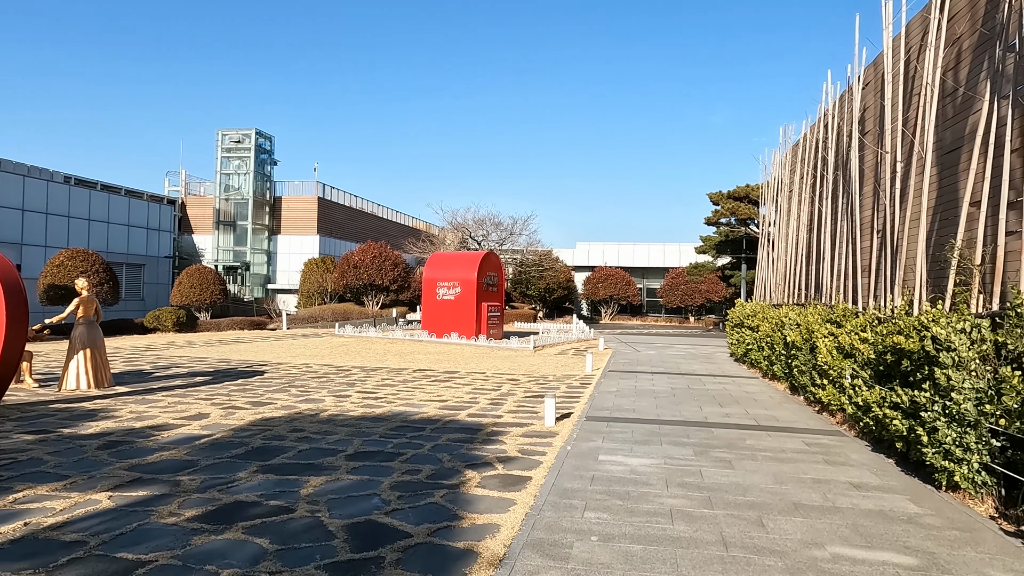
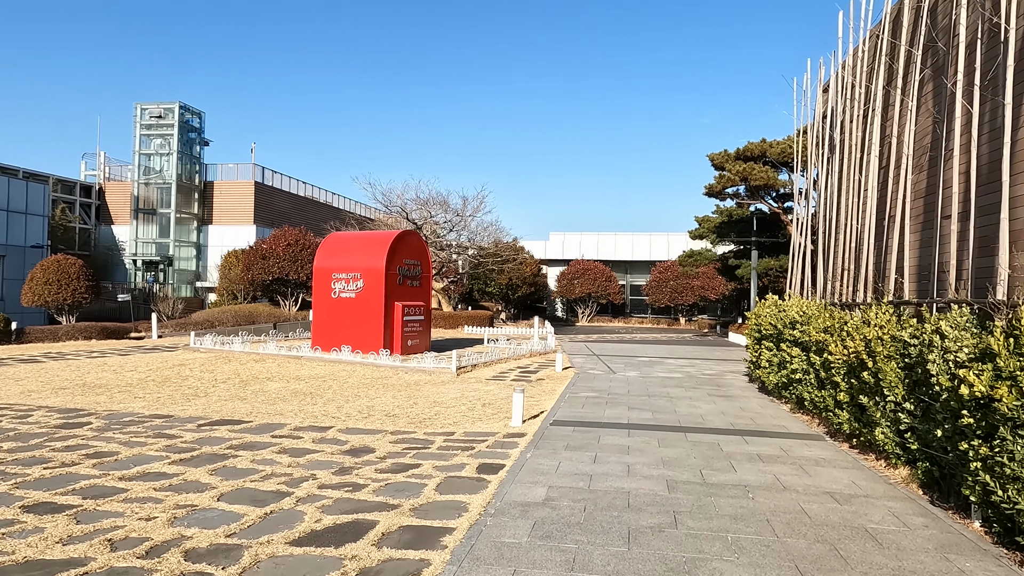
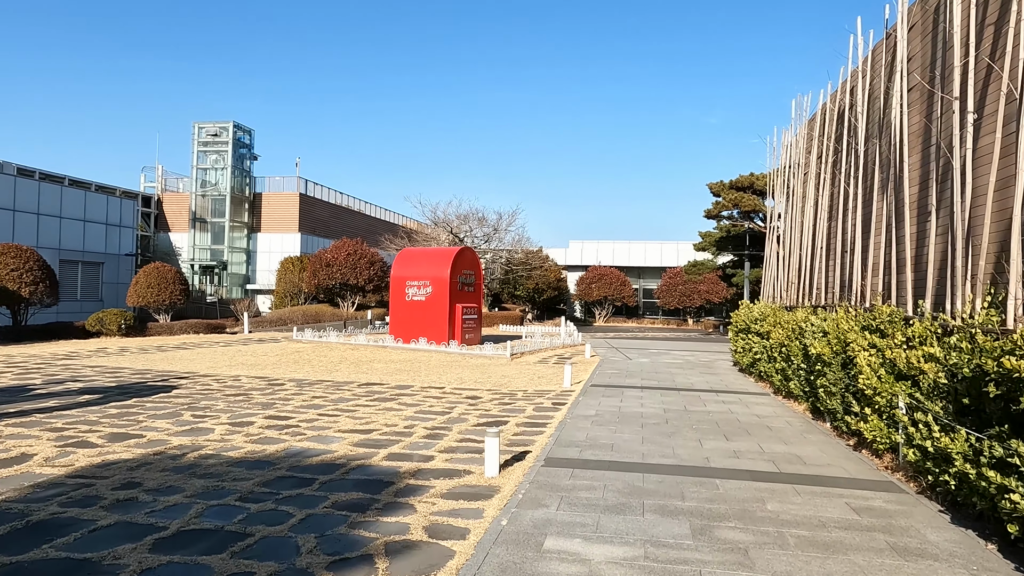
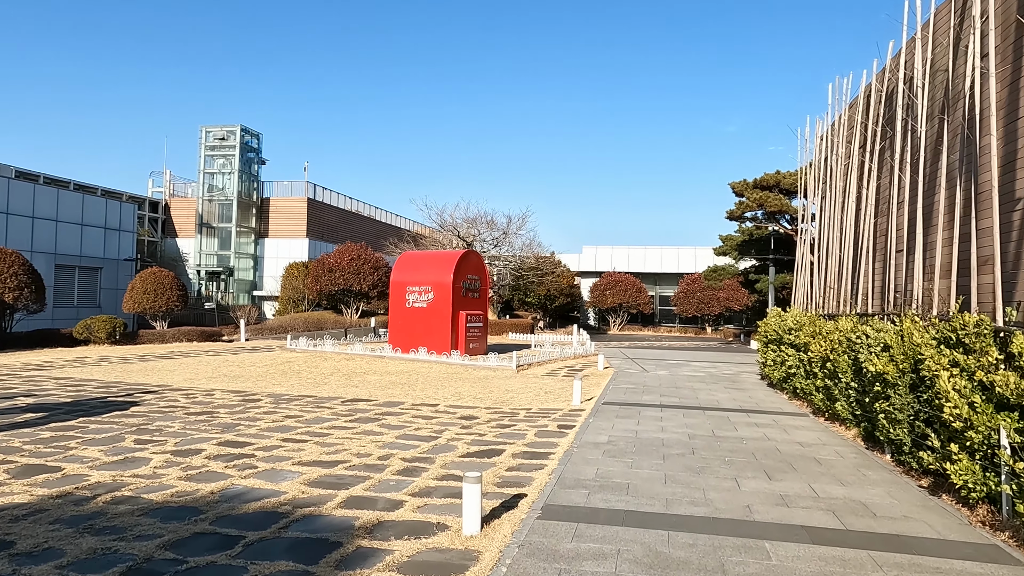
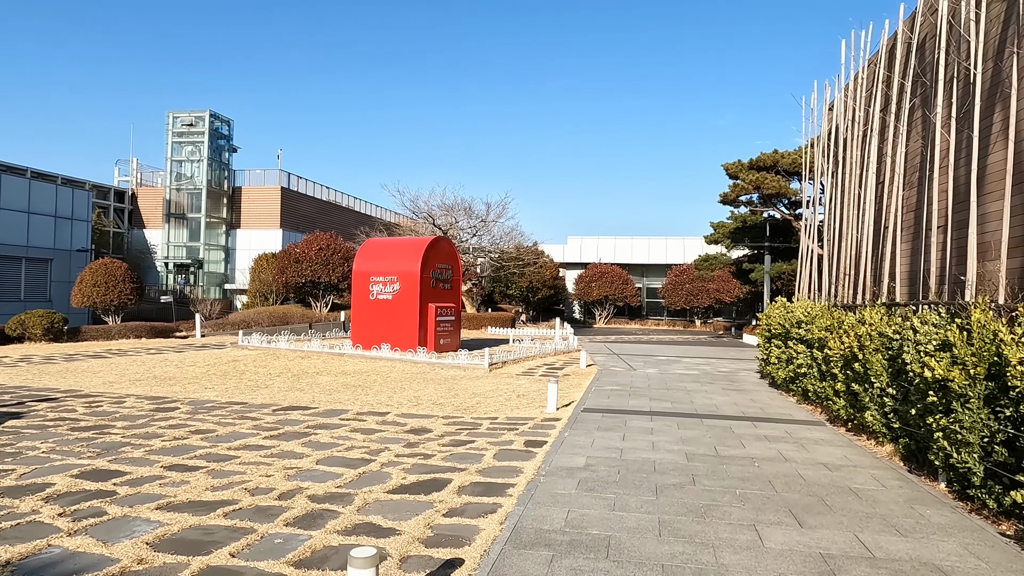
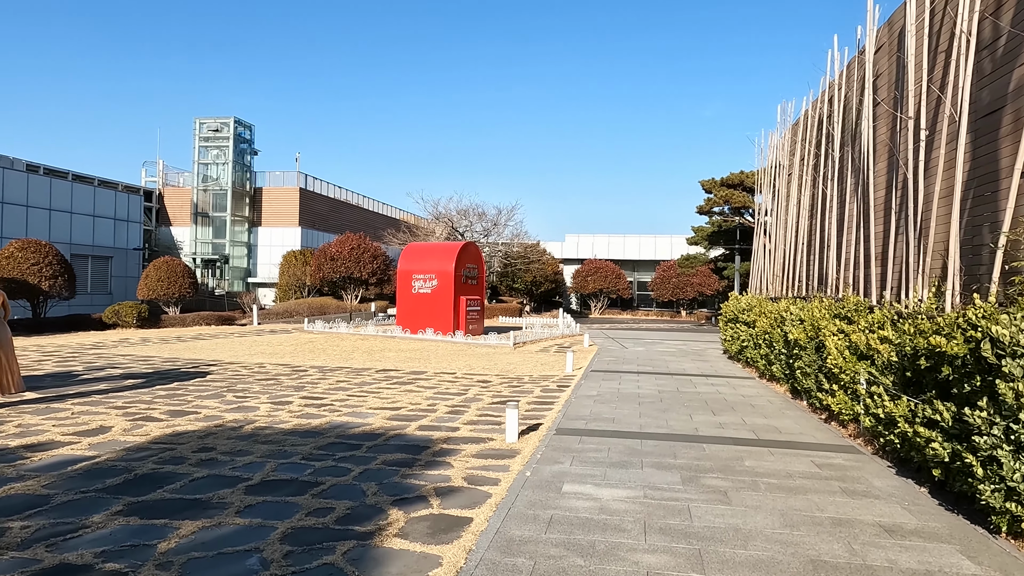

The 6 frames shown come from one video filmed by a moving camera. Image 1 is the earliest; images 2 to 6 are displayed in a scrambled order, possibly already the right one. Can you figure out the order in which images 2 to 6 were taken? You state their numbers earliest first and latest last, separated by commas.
6, 3, 4, 5, 2
